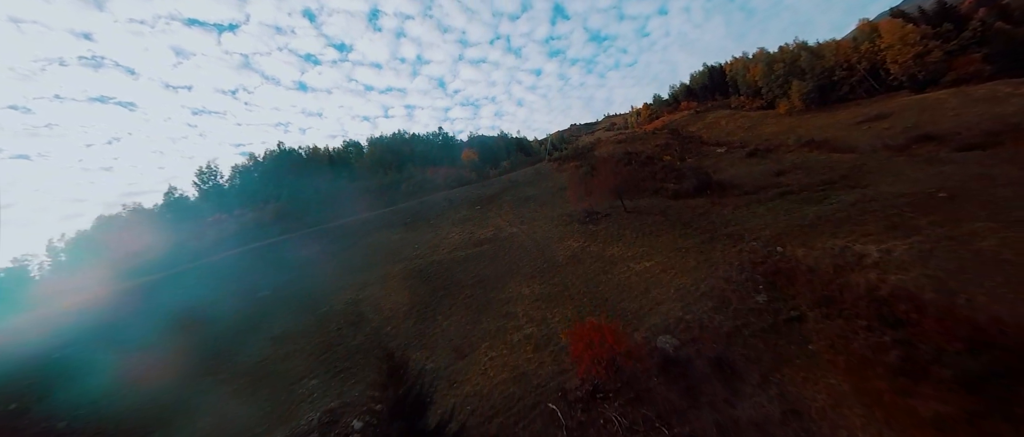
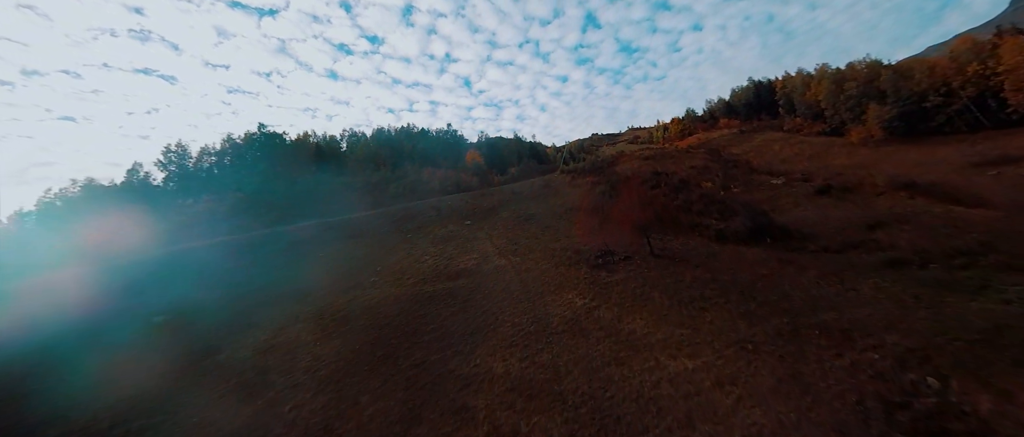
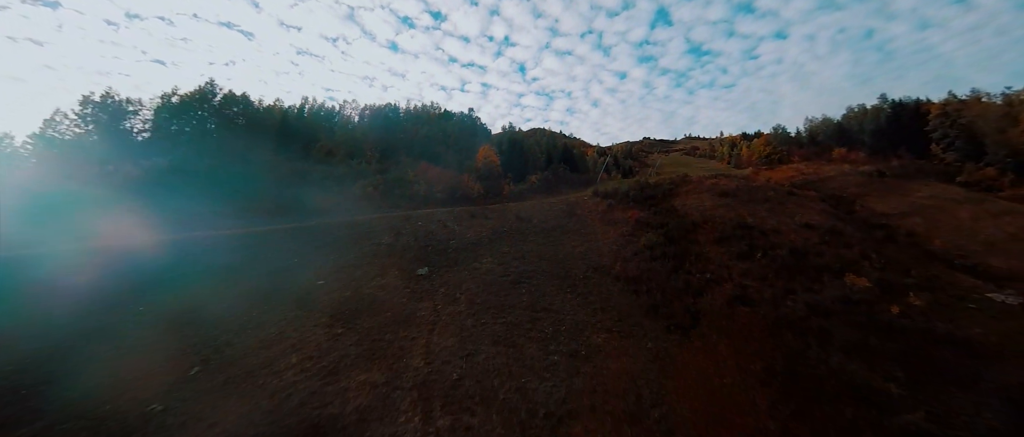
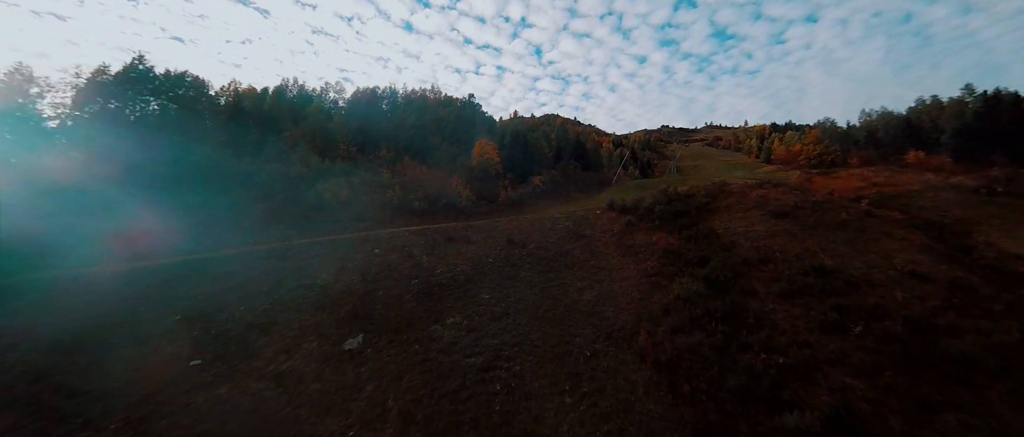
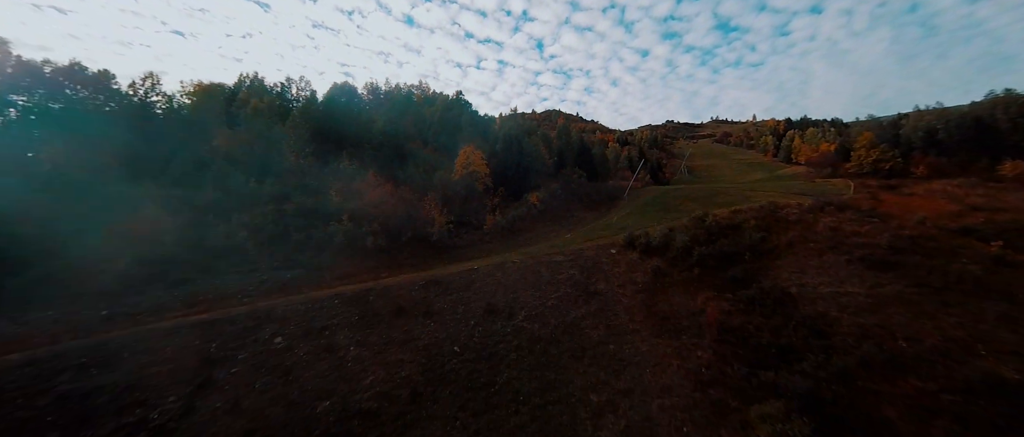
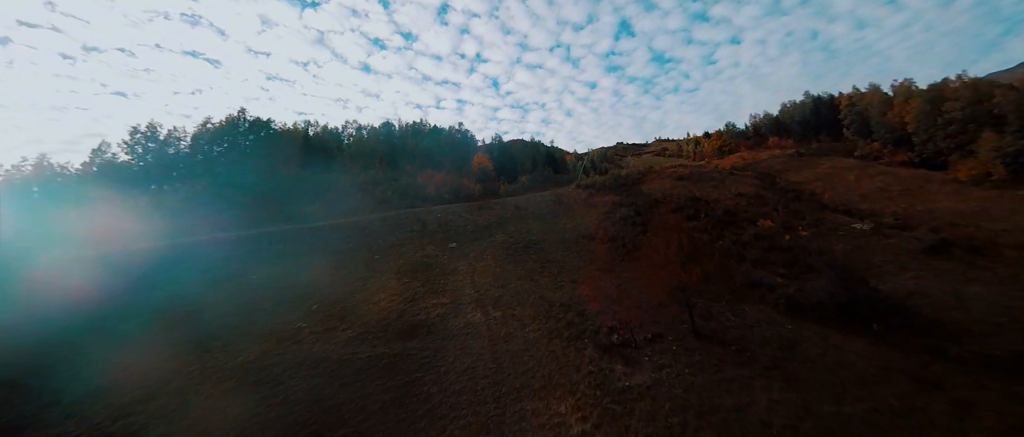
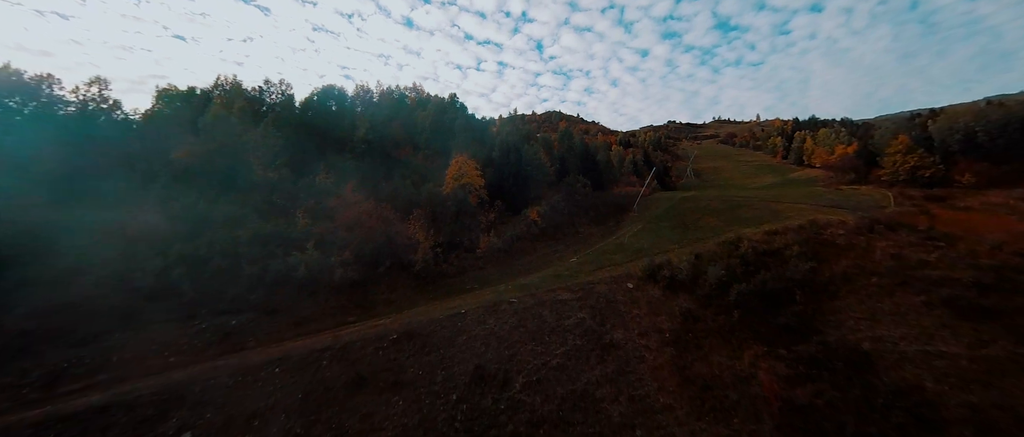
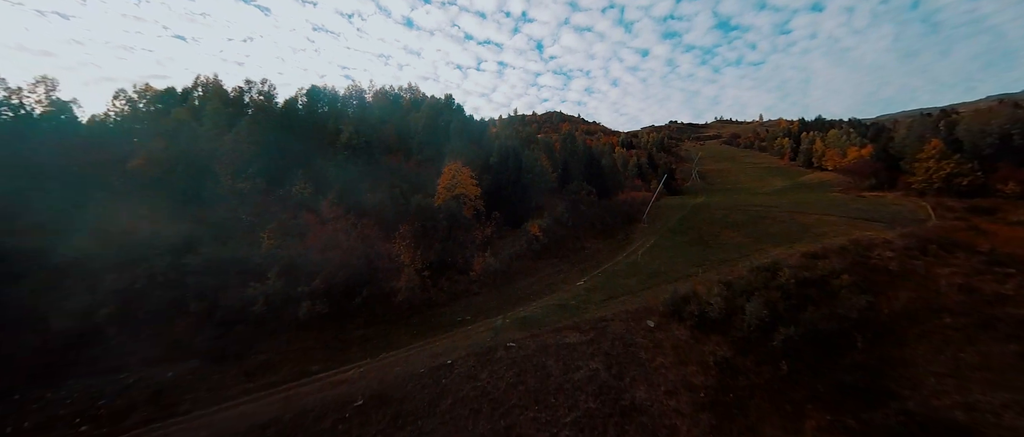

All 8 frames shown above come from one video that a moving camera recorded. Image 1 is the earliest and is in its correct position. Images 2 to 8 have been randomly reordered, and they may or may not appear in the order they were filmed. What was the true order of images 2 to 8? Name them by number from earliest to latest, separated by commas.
2, 6, 3, 4, 5, 7, 8
